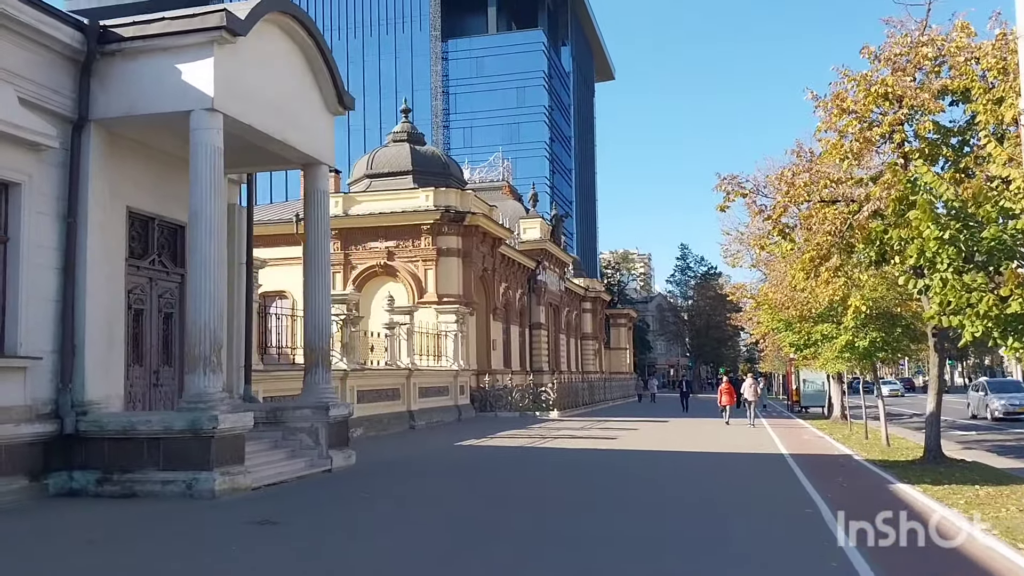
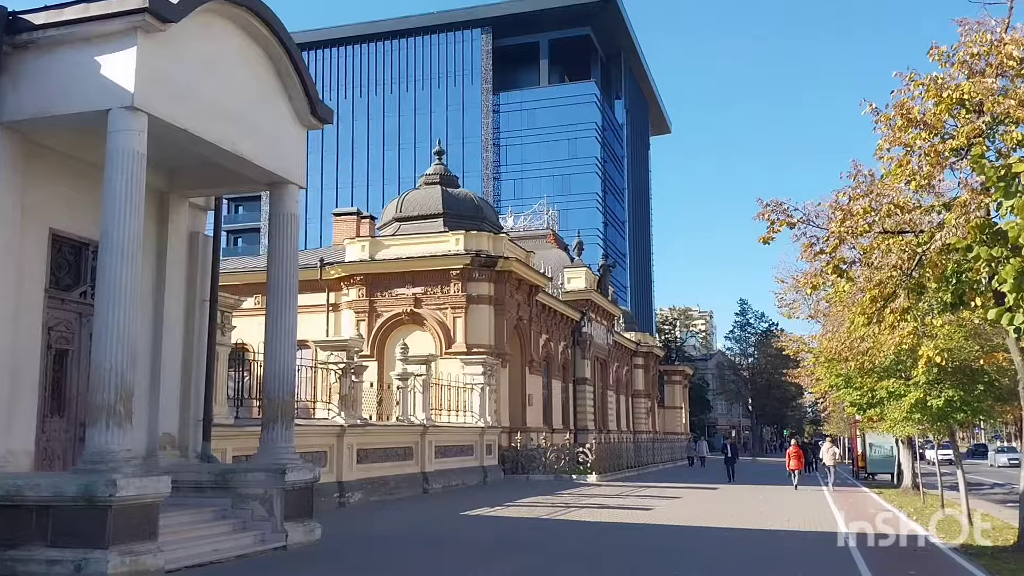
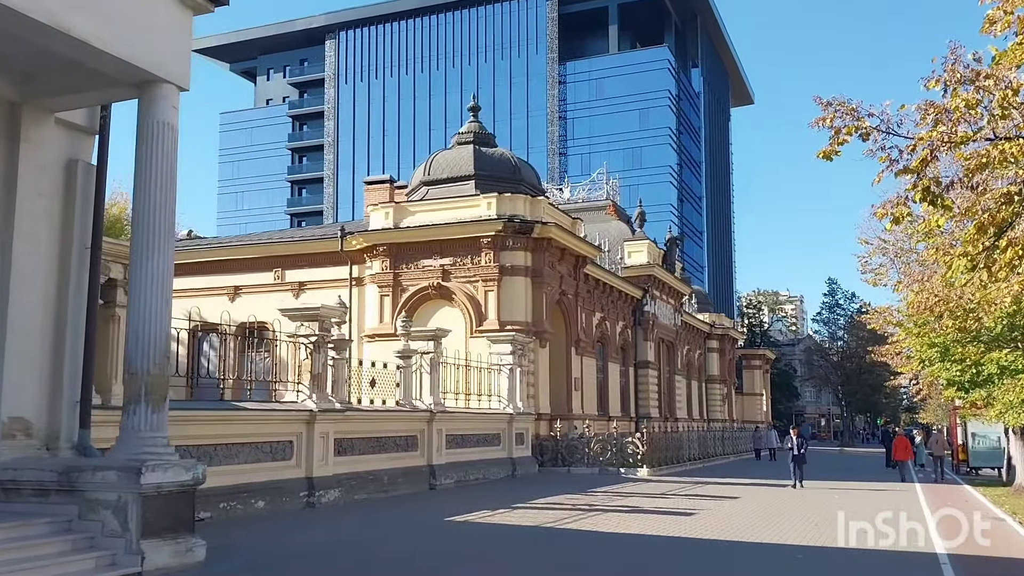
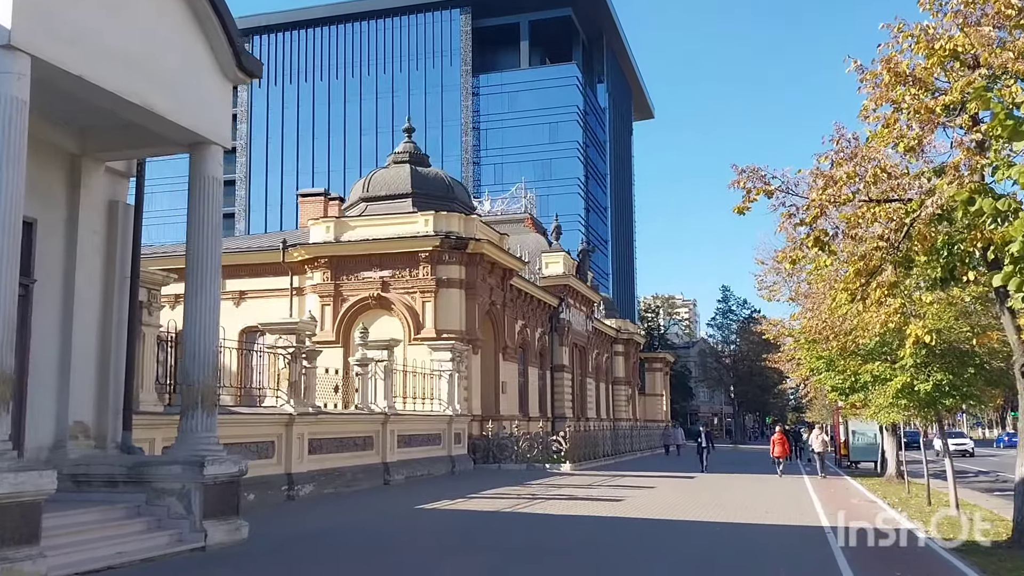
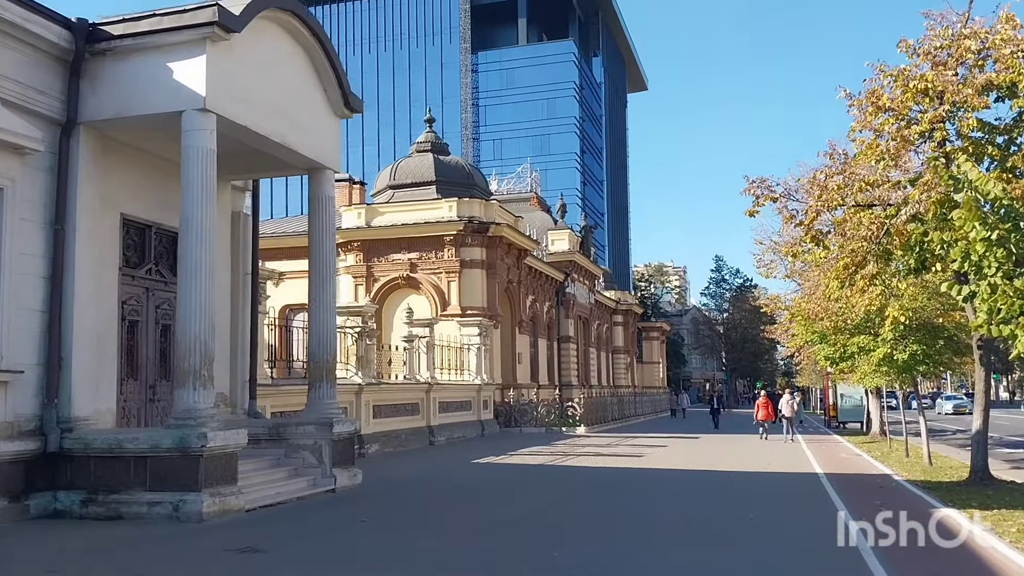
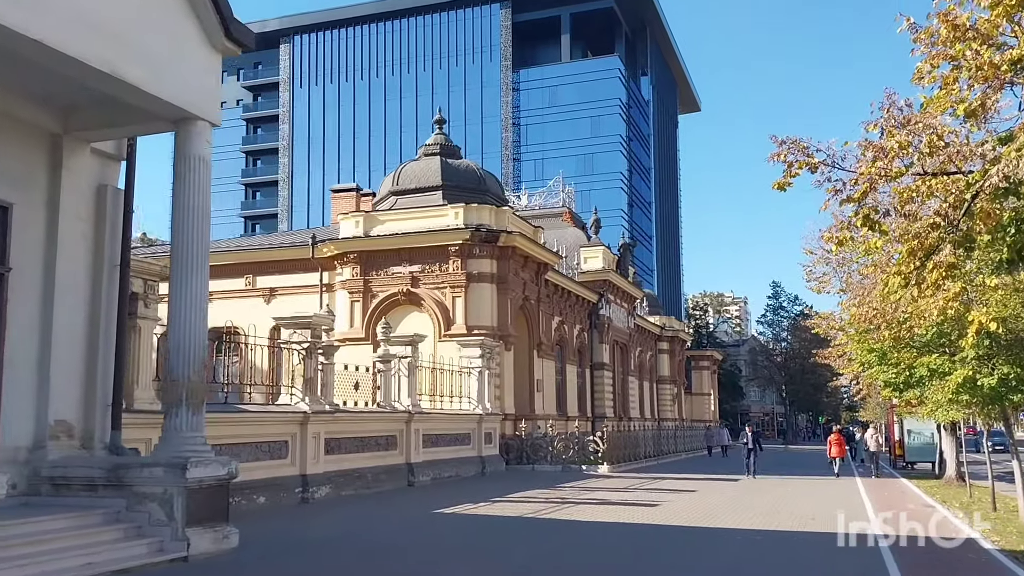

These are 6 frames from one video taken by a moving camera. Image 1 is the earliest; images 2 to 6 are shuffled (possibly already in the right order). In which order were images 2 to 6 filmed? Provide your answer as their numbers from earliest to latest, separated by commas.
5, 2, 4, 6, 3
